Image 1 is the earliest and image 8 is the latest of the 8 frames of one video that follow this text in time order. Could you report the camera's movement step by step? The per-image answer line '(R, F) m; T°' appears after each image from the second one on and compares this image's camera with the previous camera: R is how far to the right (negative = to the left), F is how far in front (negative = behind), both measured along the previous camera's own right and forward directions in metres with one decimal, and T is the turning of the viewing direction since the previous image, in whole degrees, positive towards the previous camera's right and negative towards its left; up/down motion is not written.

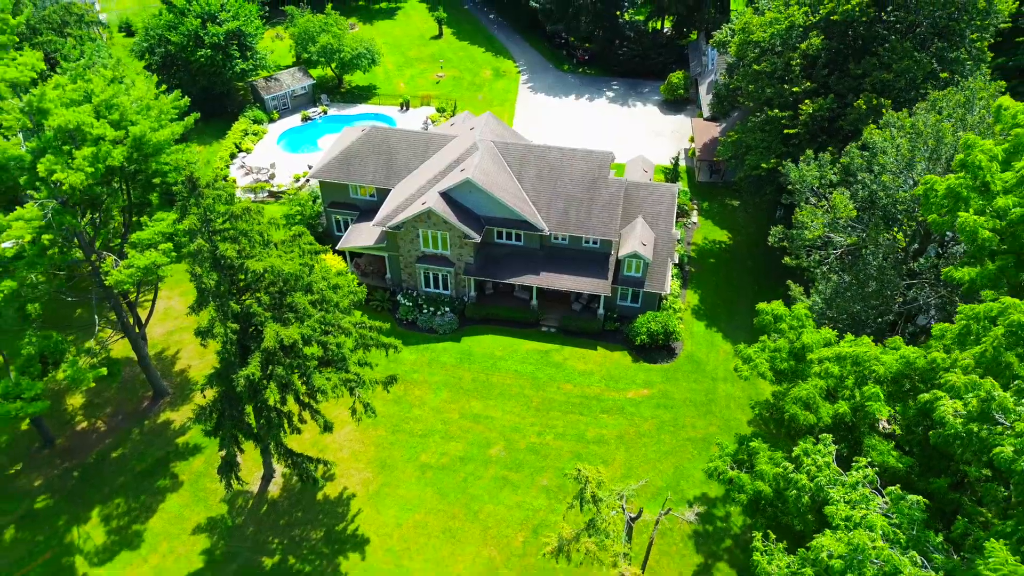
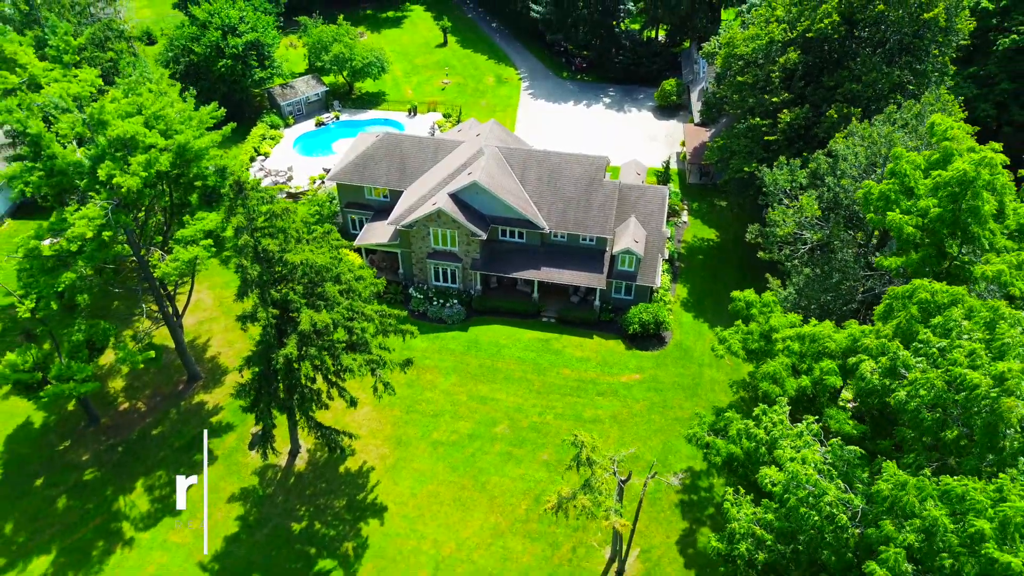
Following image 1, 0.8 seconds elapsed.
(-0.1, -2.1) m; 0°
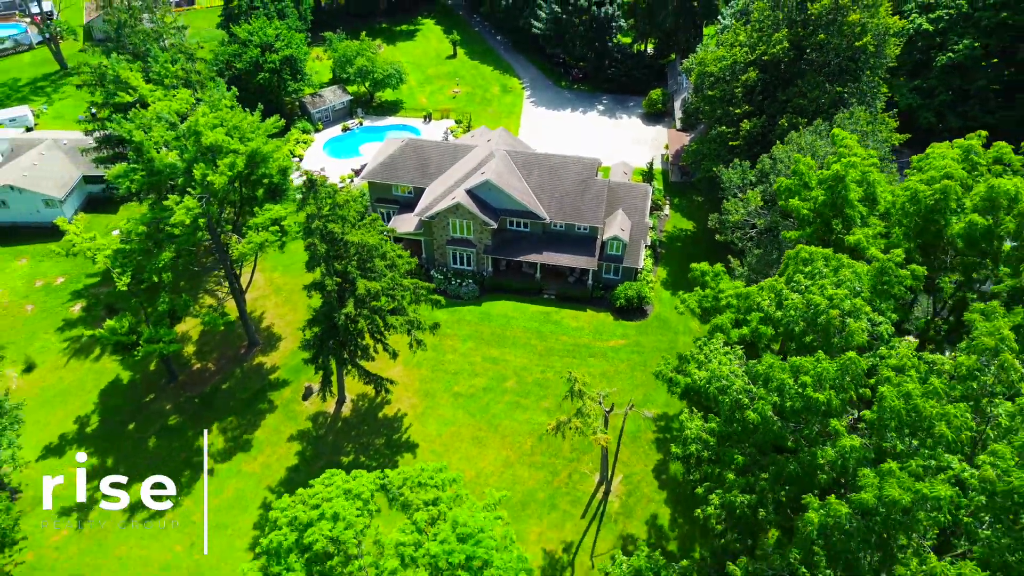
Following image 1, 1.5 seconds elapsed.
(-0.3, -4.9) m; 0°
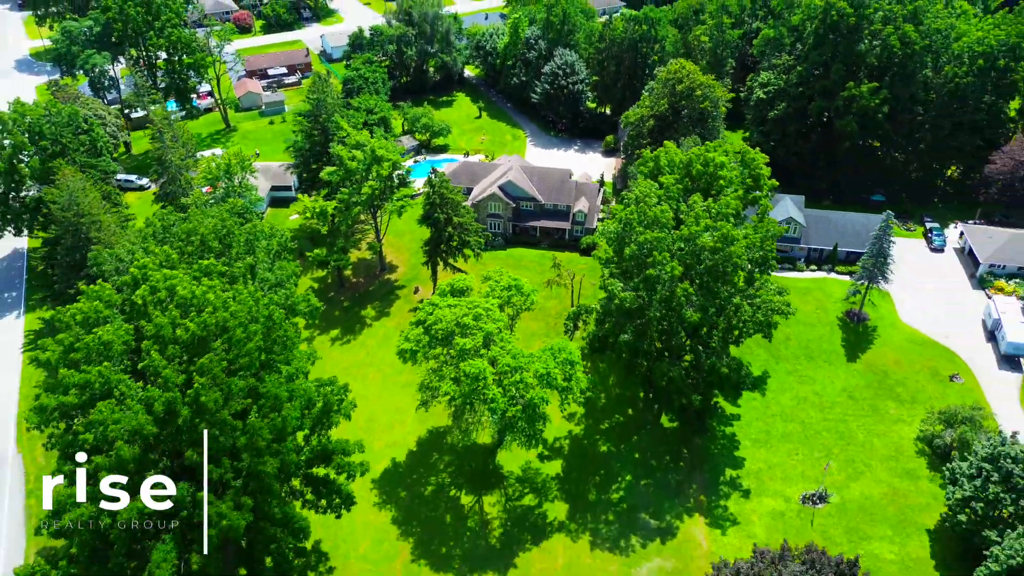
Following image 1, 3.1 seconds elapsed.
(-1.1, -24.1) m; 0°
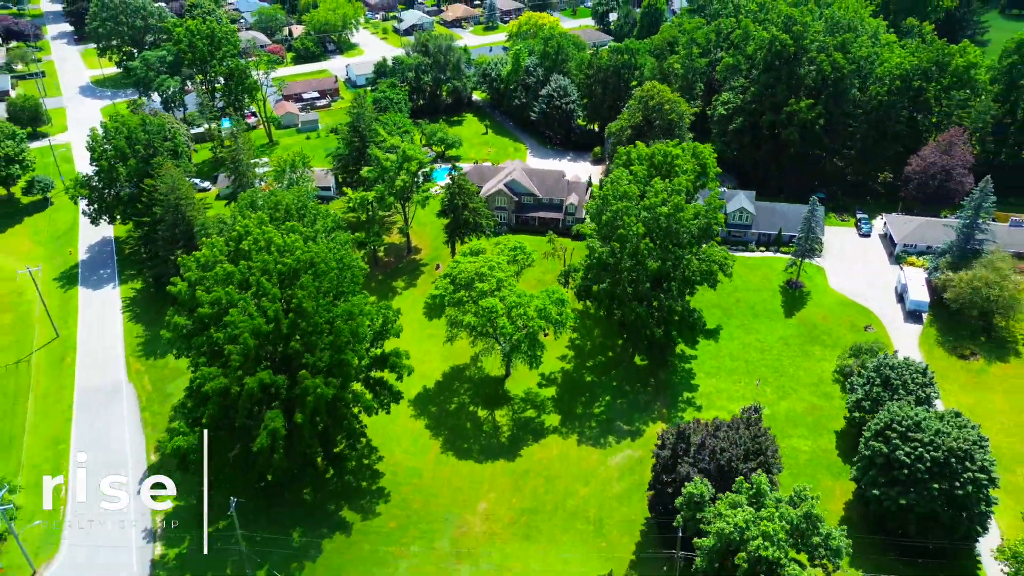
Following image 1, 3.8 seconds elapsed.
(-0.4, -11.5) m; 0°
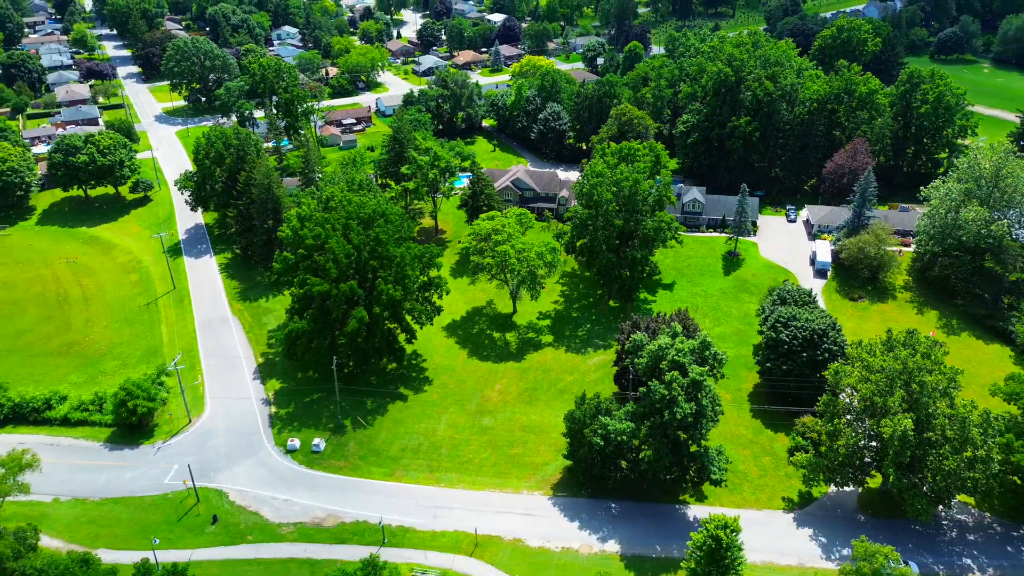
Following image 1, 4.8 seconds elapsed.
(-0.7, -18.1) m; 0°
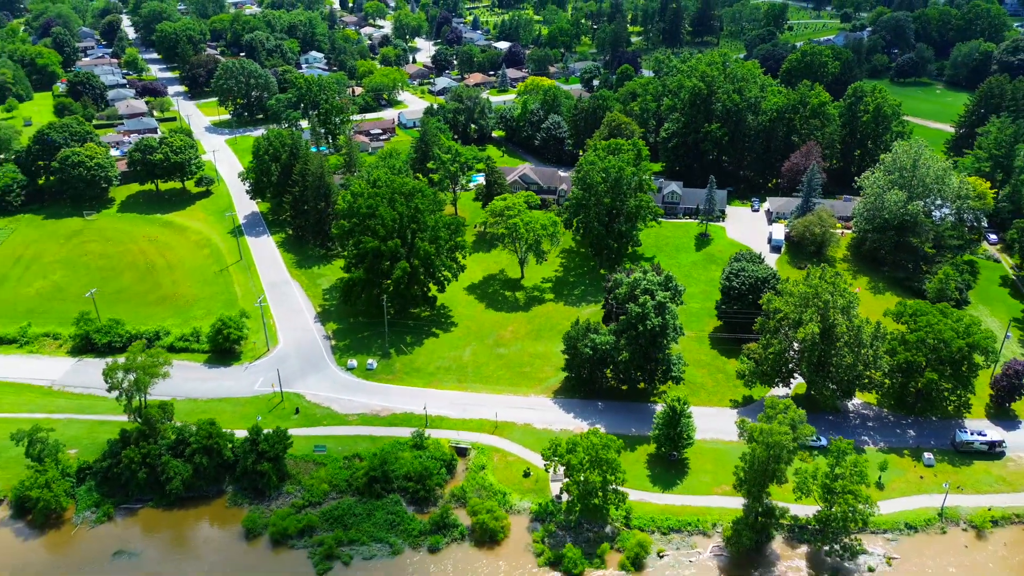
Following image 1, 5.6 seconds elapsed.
(-0.9, -15.4) m; 0°
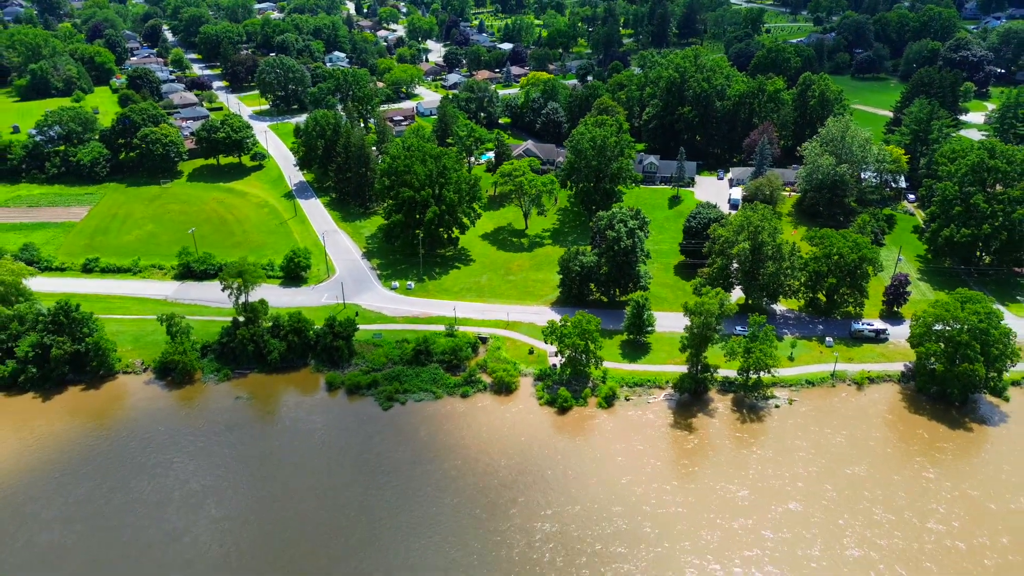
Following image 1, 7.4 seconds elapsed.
(-0.7, -19.9) m; 0°
